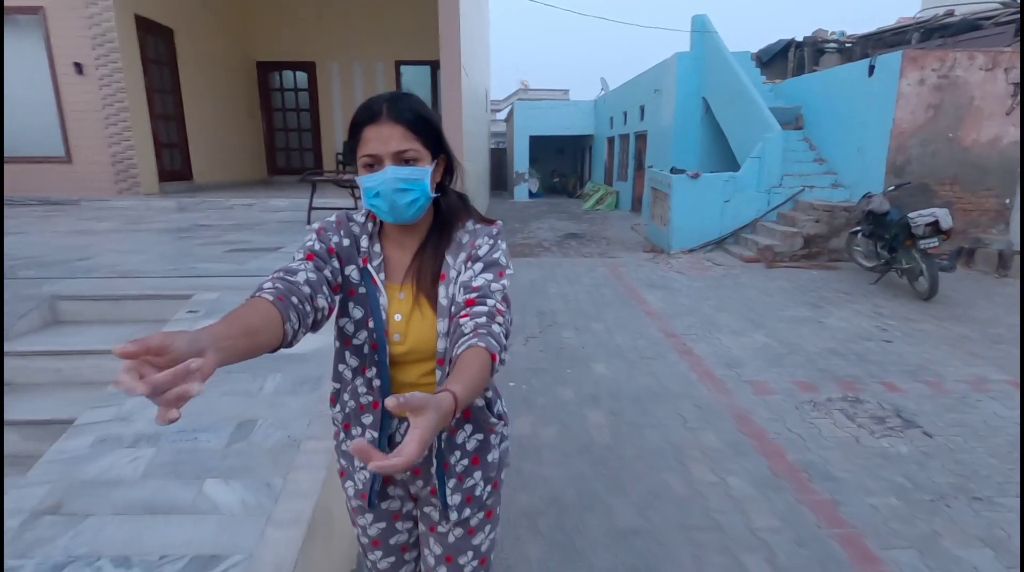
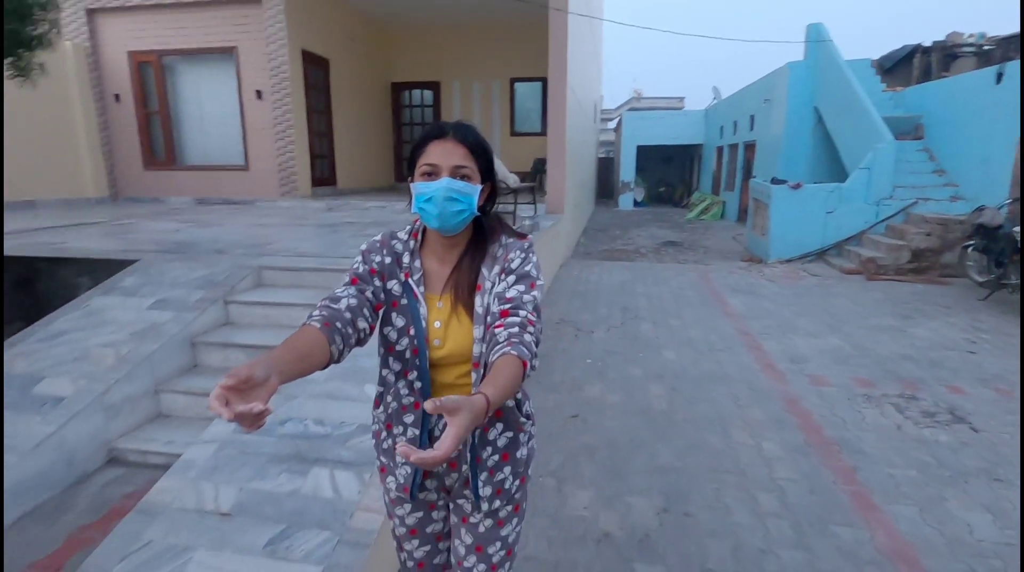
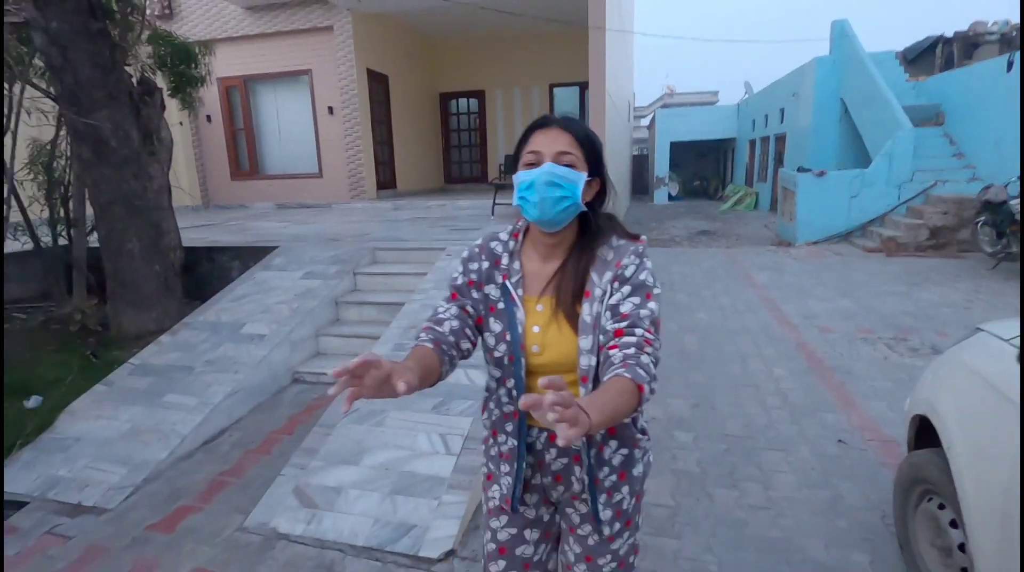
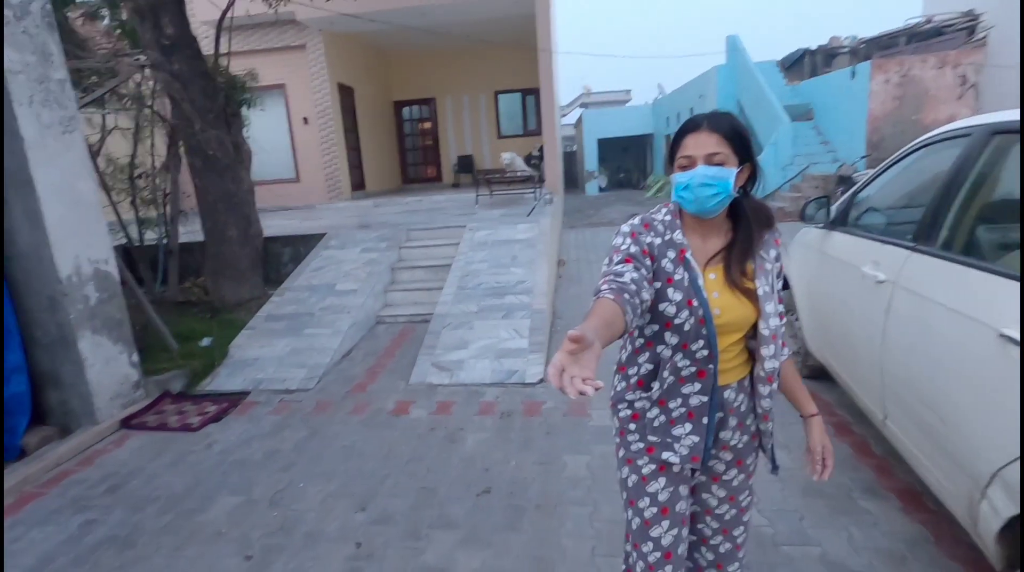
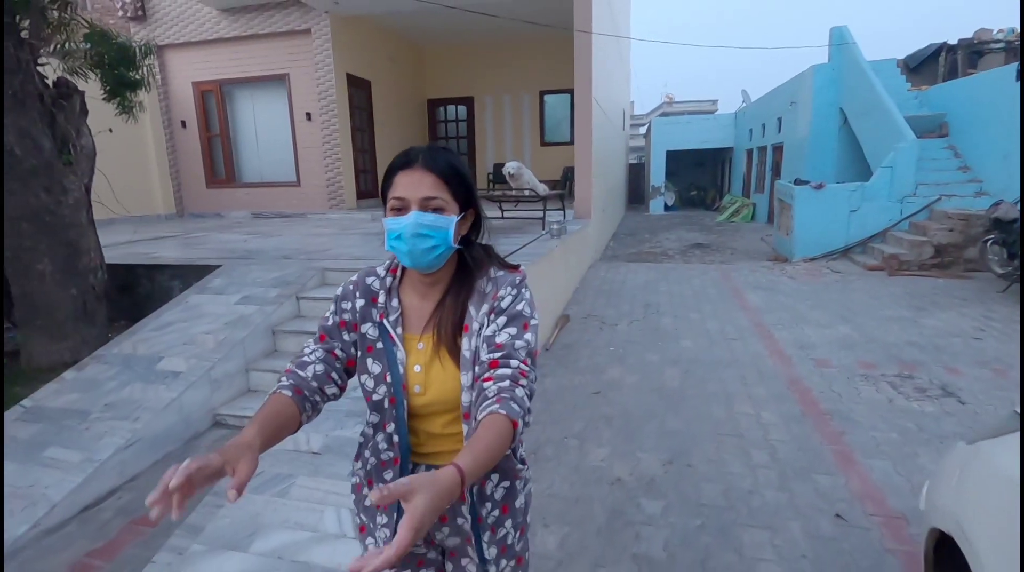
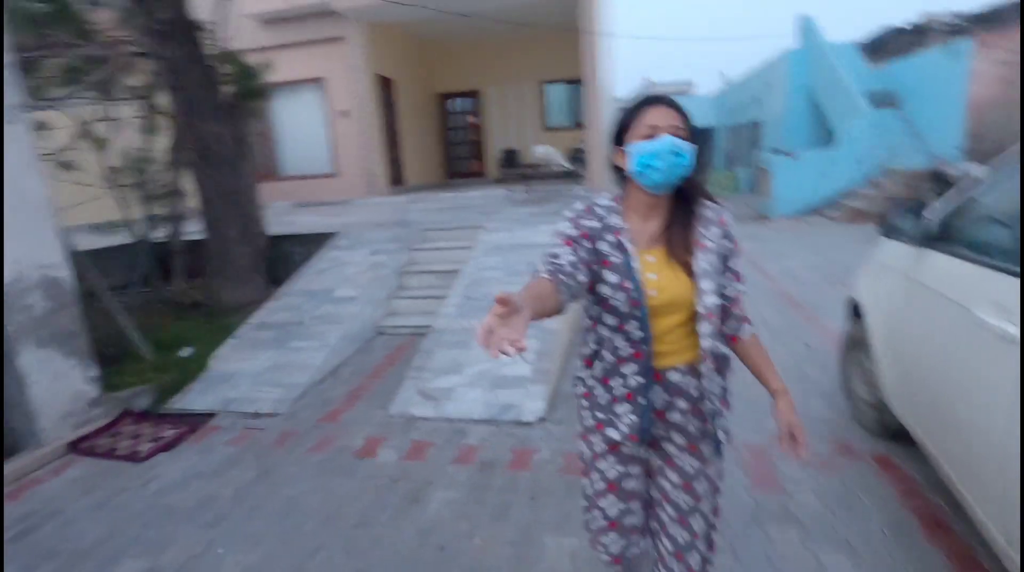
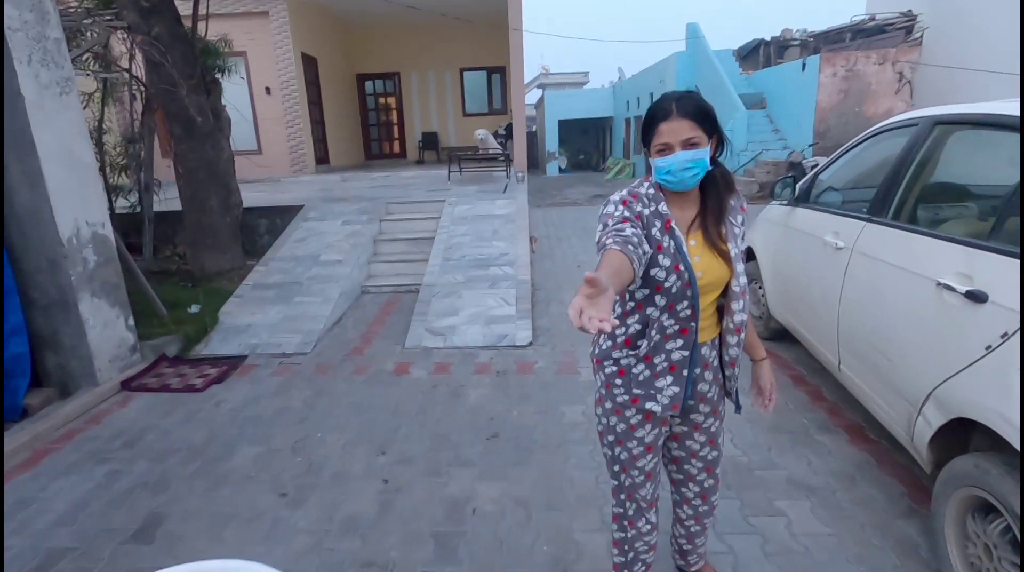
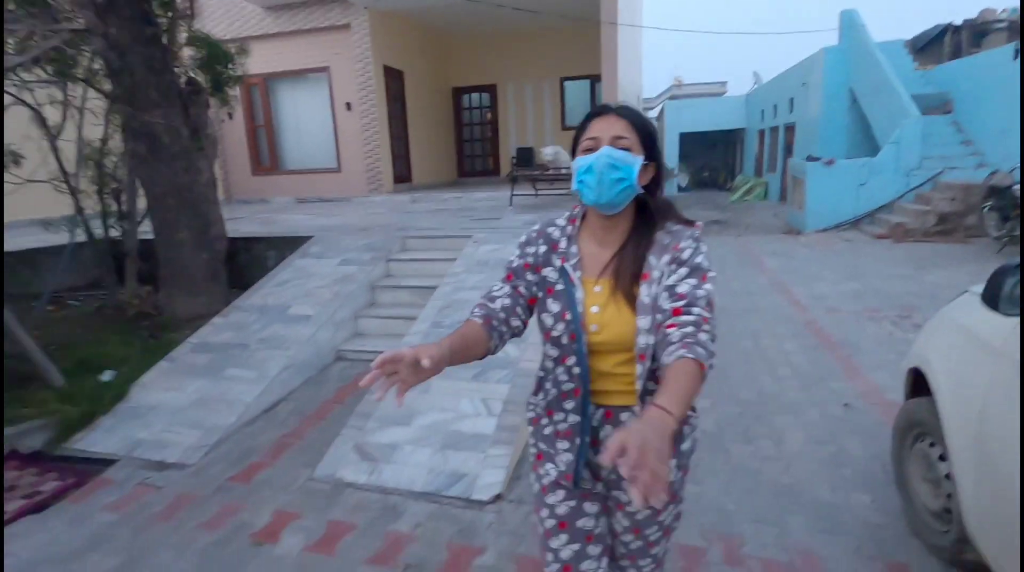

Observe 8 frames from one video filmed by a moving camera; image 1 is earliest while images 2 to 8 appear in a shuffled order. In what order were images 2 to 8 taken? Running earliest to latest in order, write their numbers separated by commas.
2, 5, 3, 8, 6, 4, 7
